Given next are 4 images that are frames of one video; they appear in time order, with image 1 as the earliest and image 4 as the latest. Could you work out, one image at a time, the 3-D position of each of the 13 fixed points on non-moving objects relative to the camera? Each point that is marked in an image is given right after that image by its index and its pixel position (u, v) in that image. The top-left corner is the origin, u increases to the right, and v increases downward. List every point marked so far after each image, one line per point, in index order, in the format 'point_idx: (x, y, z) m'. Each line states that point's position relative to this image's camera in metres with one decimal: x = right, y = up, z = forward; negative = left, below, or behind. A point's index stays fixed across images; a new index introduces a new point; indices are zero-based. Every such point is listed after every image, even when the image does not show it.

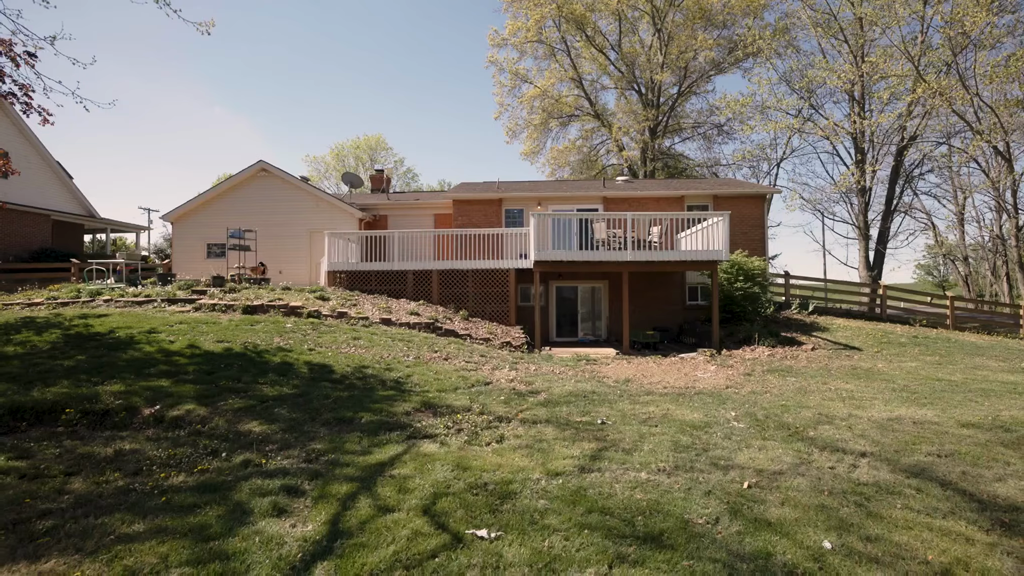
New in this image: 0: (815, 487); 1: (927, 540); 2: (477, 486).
0: (+2.2, -1.4, +3.6) m
1: (+2.4, -1.5, +2.9) m
2: (-0.3, -1.4, +3.5) m
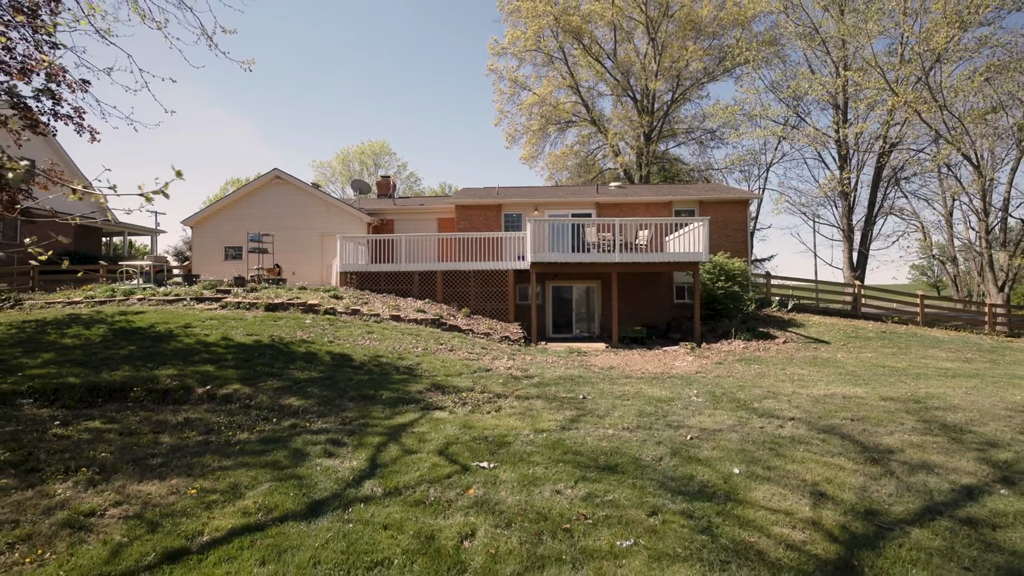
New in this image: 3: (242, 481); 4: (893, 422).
0: (+2.2, -1.4, +4.6) m
1: (+2.4, -1.4, +3.9) m
2: (-0.3, -1.4, +4.6) m
3: (-2.0, -1.4, +3.6) m
4: (+4.0, -1.4, +5.1) m
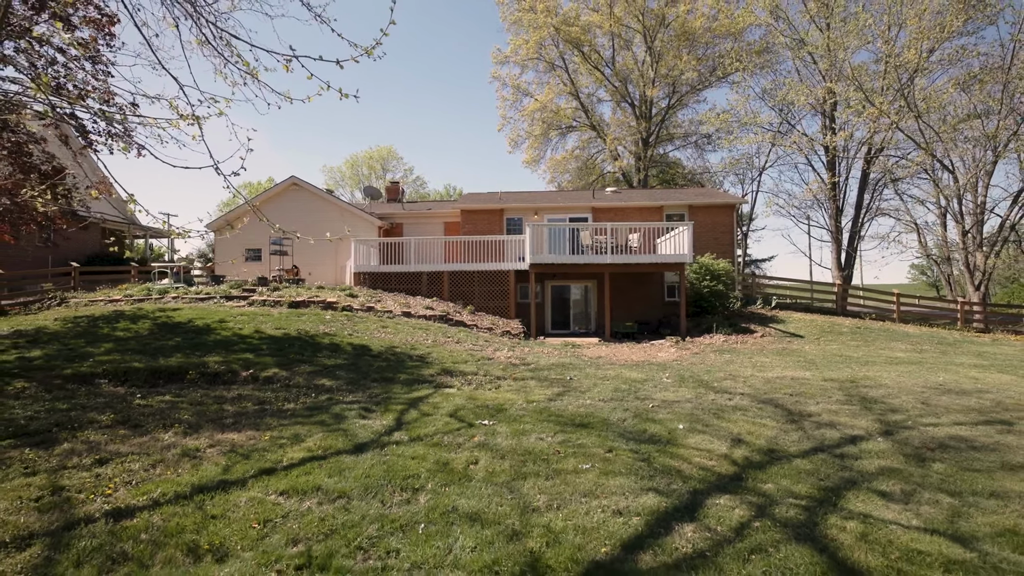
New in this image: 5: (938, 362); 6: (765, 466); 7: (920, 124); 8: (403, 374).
0: (+2.1, -1.4, +5.7) m
1: (+2.3, -1.4, +5.0) m
2: (-0.3, -1.4, +5.7) m
3: (-2.1, -1.4, +4.7) m
4: (+3.9, -1.4, +6.2) m
5: (+7.8, -1.3, +8.9) m
6: (+2.0, -1.4, +3.9) m
7: (+16.1, +6.5, +19.4) m
8: (-1.7, -1.3, +7.6) m
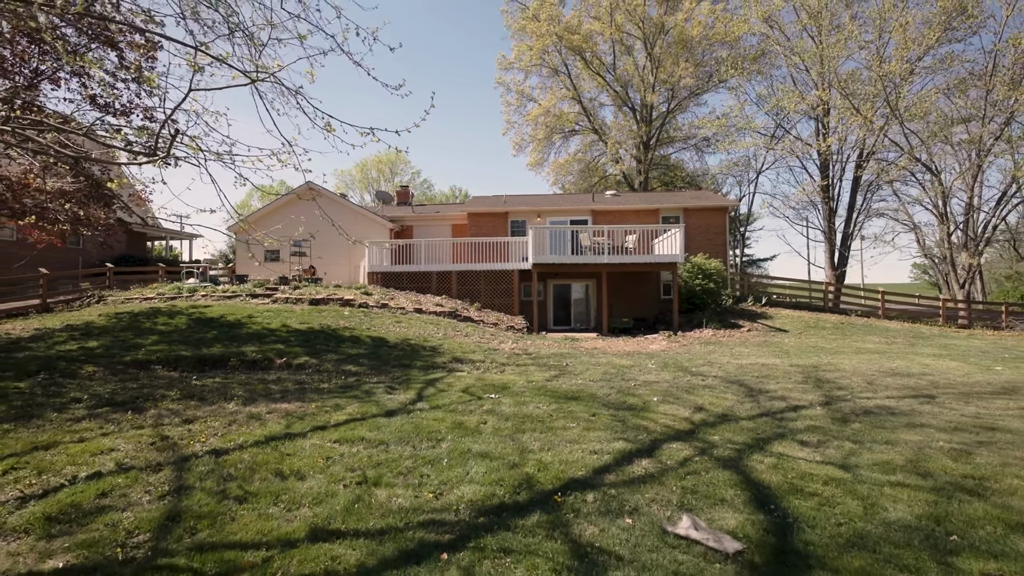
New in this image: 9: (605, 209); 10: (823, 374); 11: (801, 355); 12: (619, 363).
0: (+2.1, -1.3, +6.6) m
1: (+2.4, -1.3, +5.9) m
2: (-0.3, -1.3, +6.7) m
3: (-2.0, -1.4, +5.7) m
4: (+4.0, -1.3, +7.1) m
5: (+7.9, -1.3, +9.8) m
6: (+2.0, -1.4, +4.8) m
7: (+16.2, +6.5, +20.2) m
8: (-1.6, -1.3, +8.6) m
9: (+3.6, +3.0, +18.7) m
10: (+4.7, -1.3, +7.3) m
11: (+5.4, -1.3, +9.2) m
12: (+1.8, -1.3, +8.4) m
